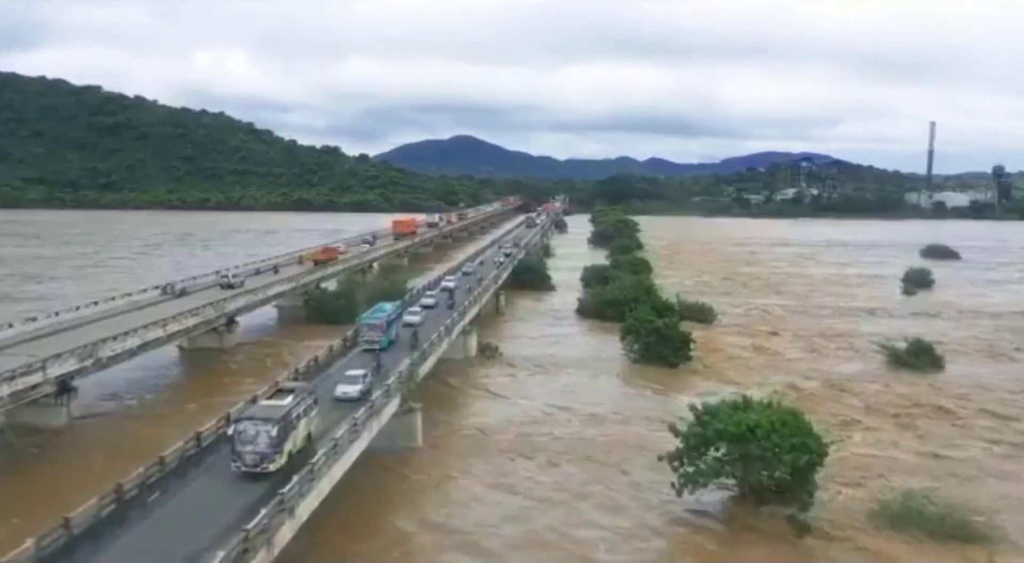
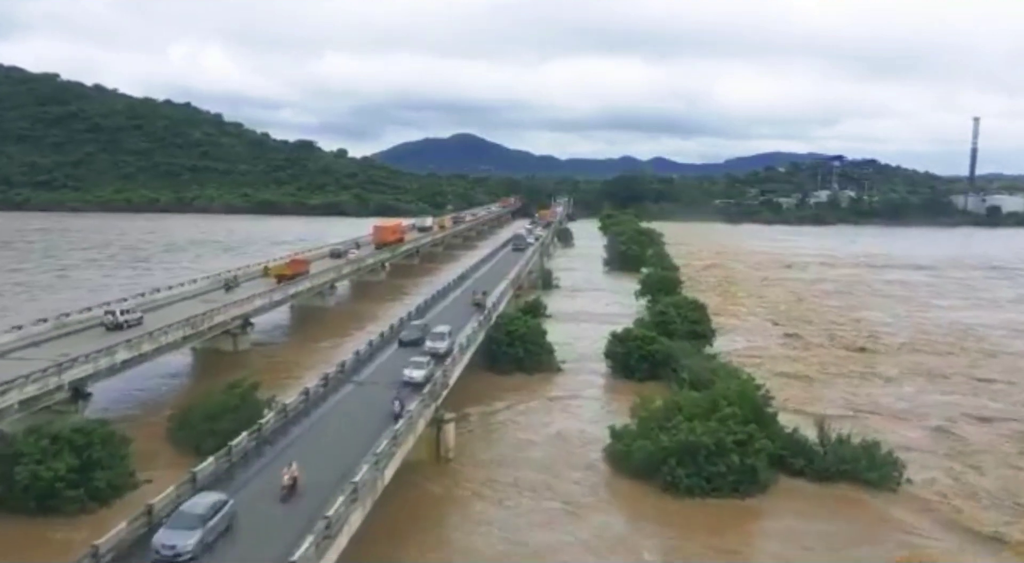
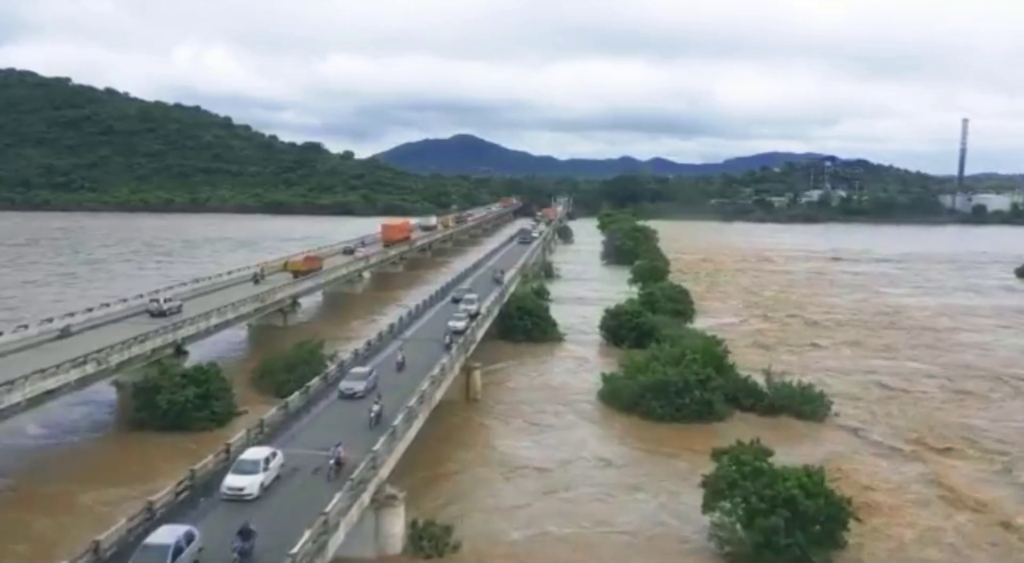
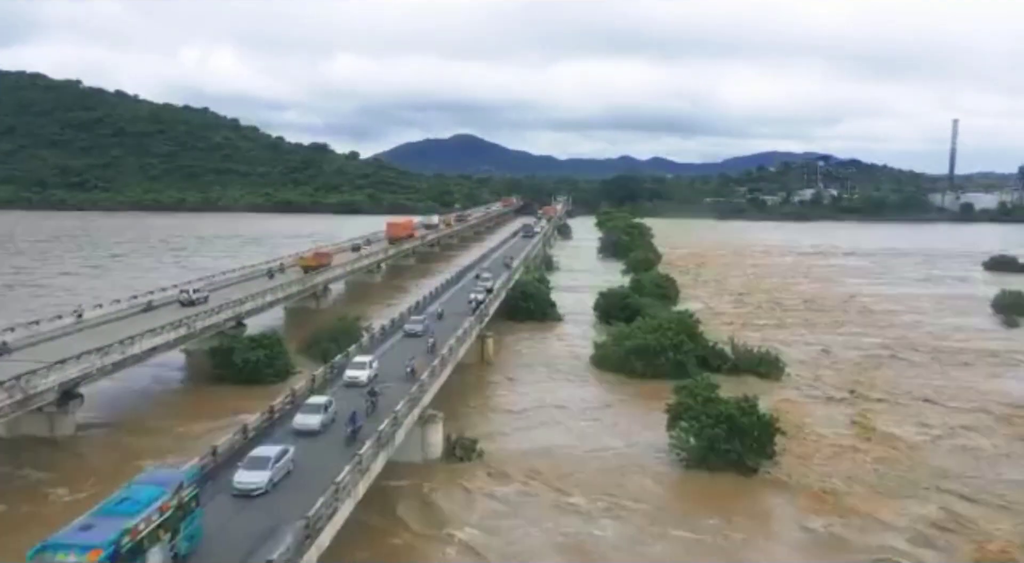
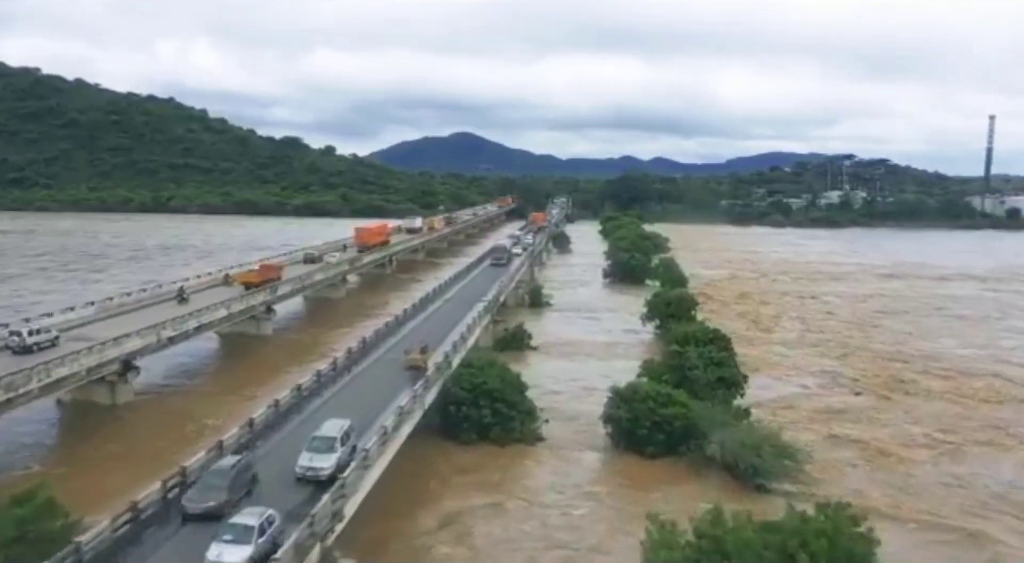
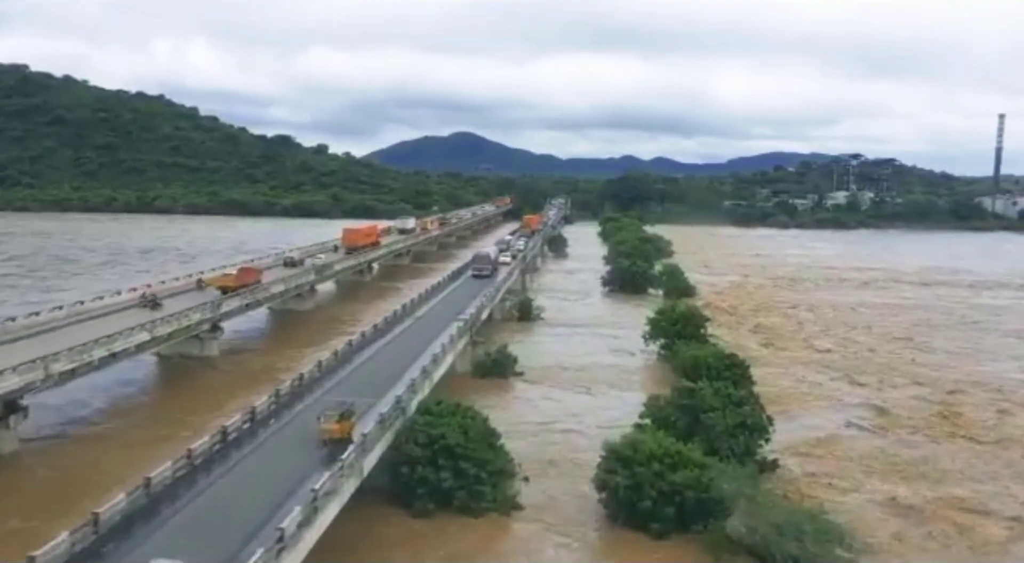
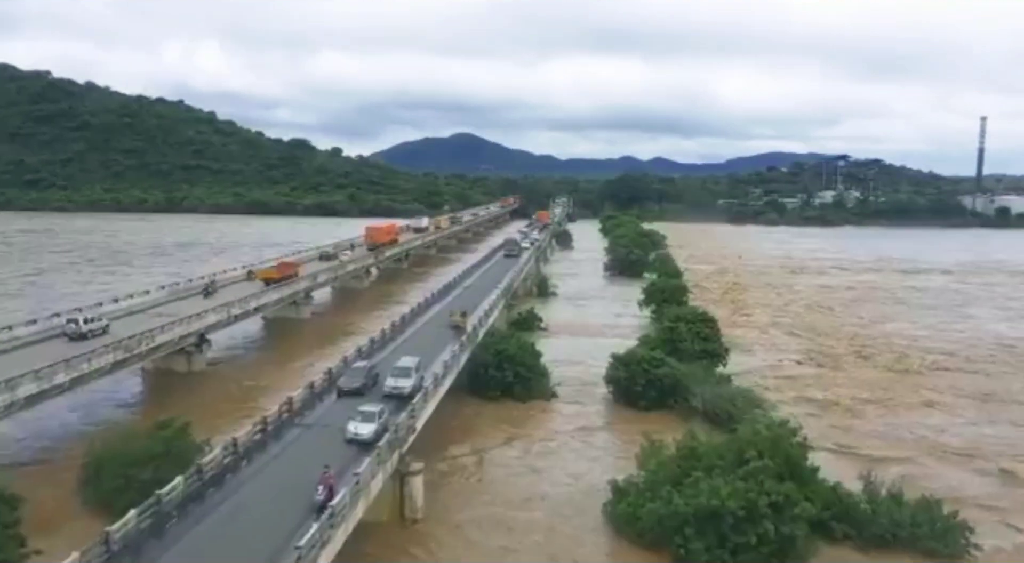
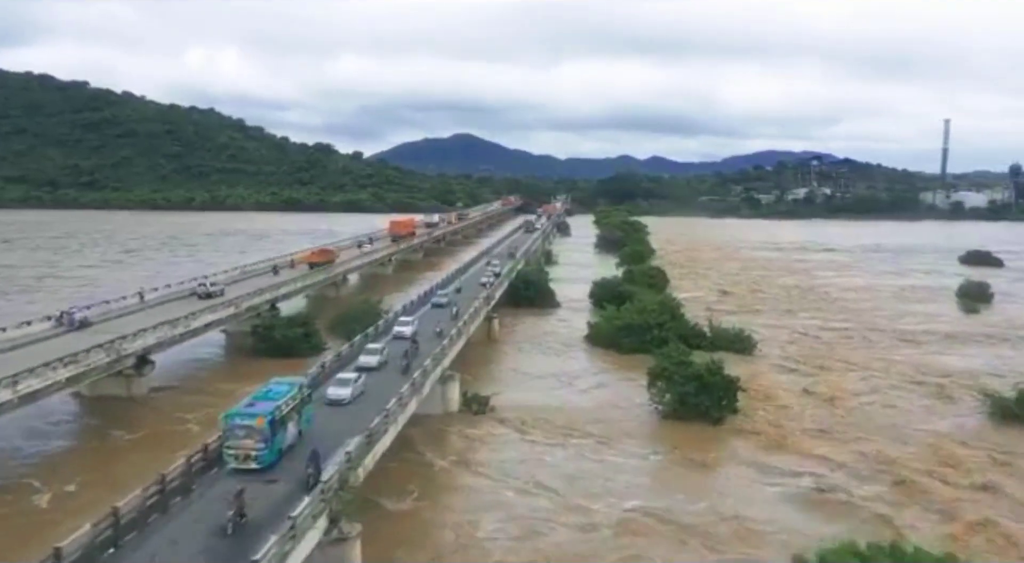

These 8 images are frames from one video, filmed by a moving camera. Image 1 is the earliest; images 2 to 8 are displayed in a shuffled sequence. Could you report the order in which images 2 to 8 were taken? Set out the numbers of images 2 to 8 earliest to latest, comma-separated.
8, 4, 3, 2, 7, 5, 6
